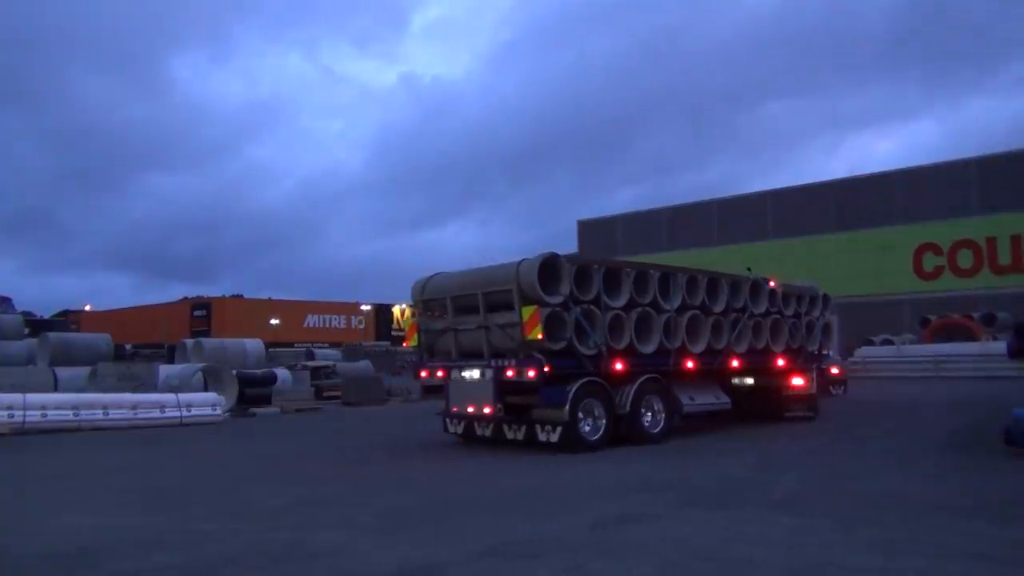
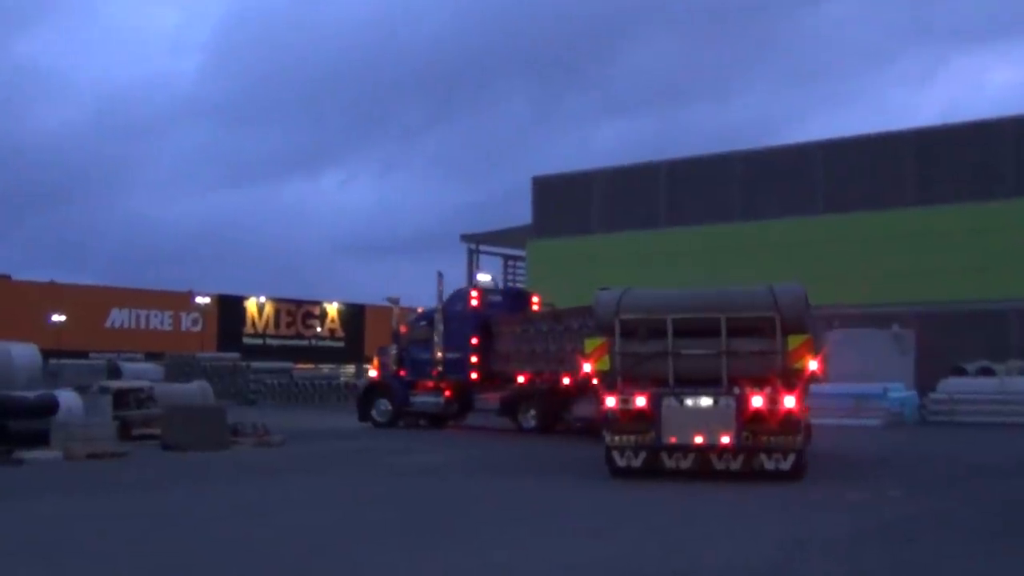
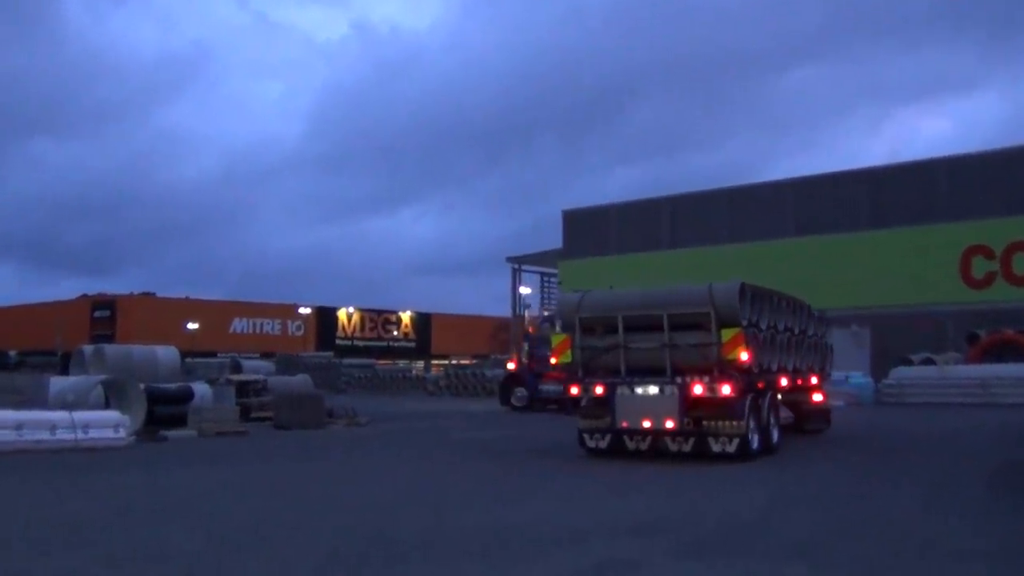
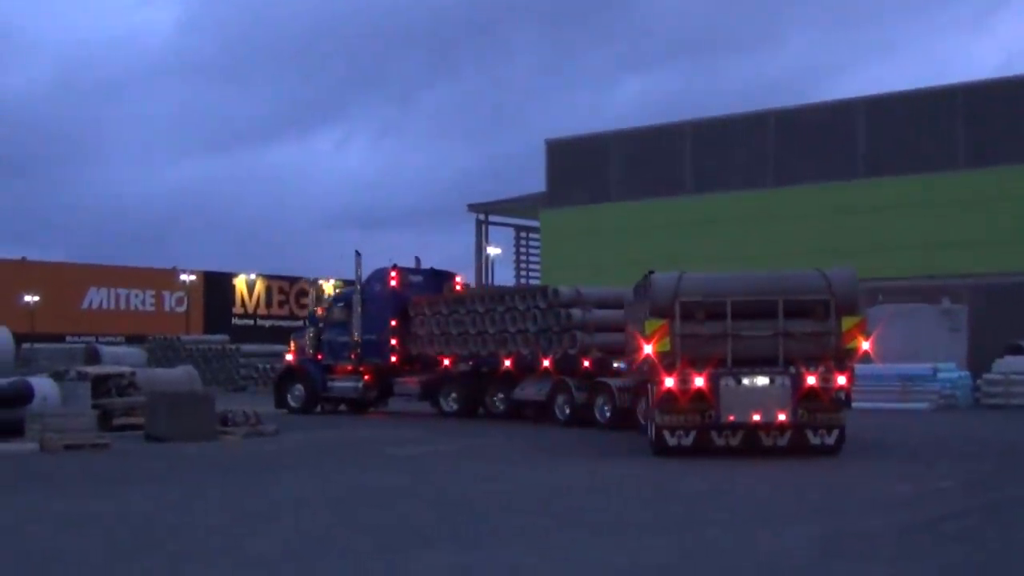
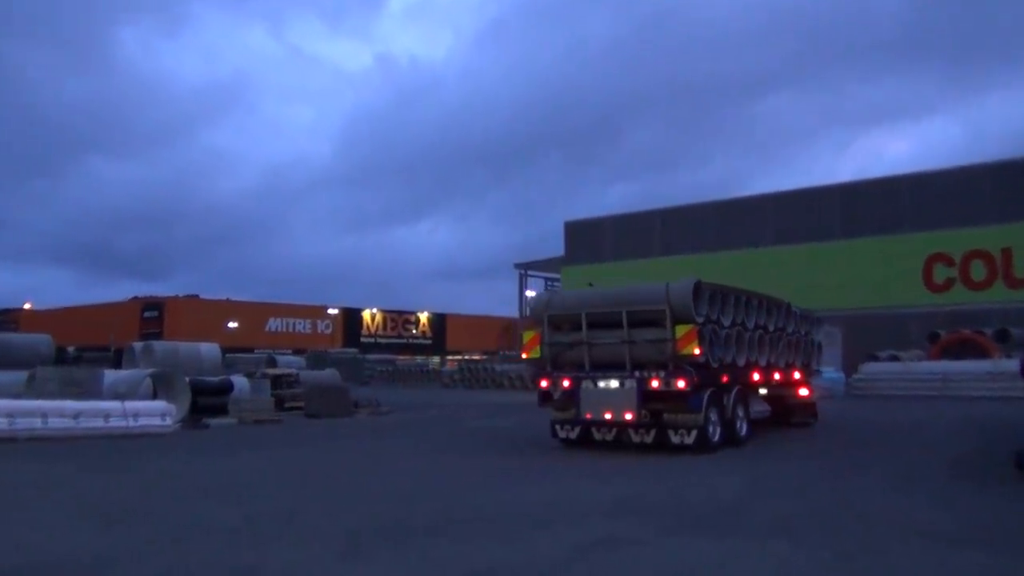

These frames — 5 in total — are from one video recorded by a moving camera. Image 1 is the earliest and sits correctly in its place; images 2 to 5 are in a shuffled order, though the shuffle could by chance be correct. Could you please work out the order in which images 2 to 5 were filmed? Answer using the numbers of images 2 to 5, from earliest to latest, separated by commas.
5, 3, 2, 4
